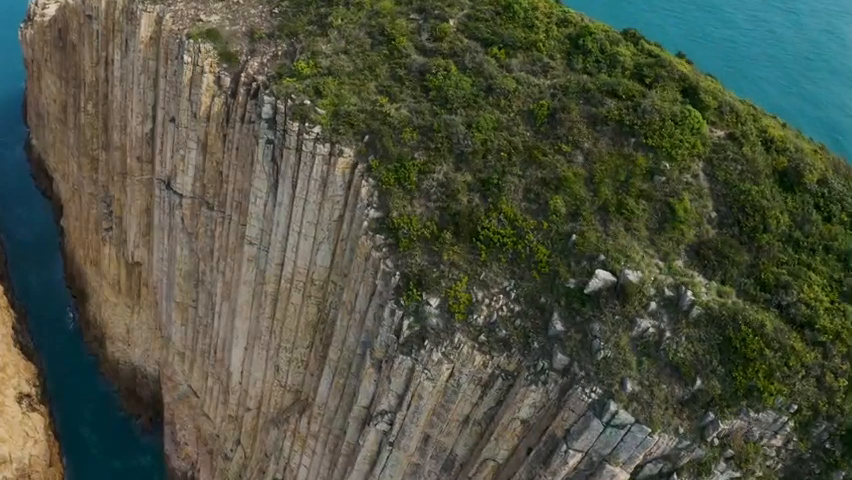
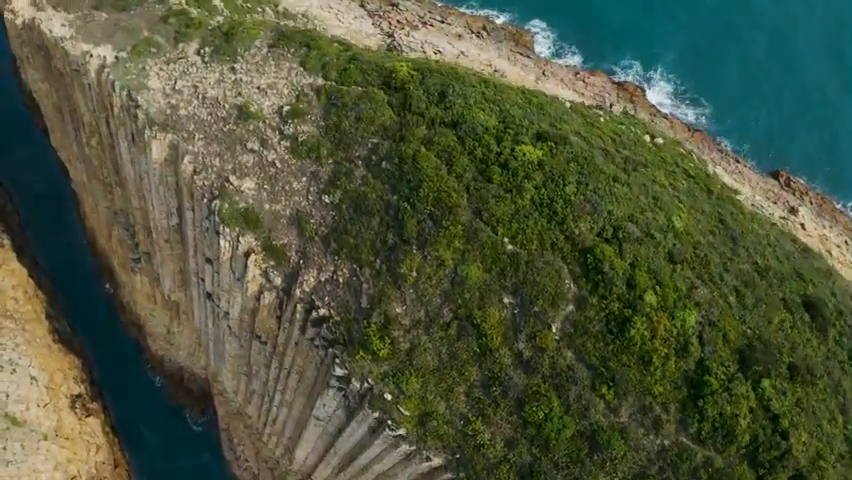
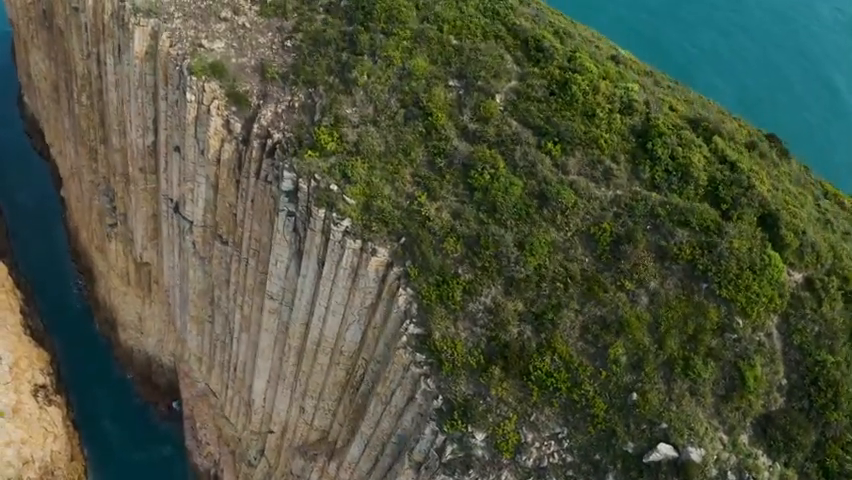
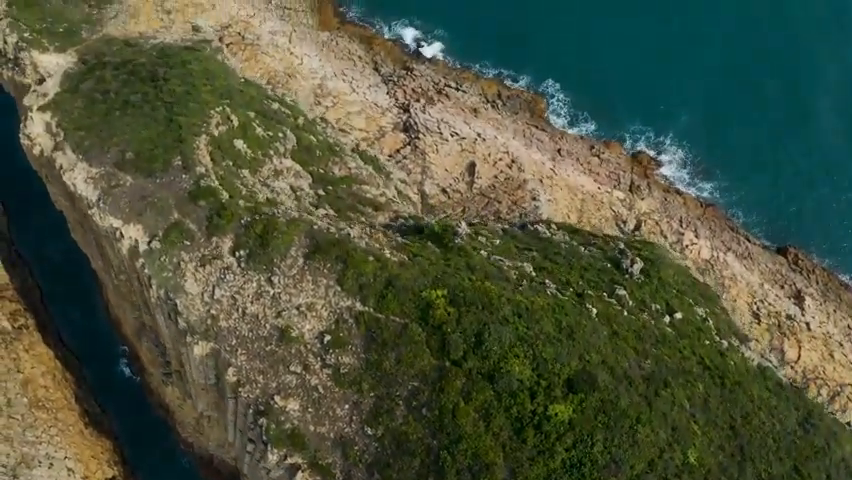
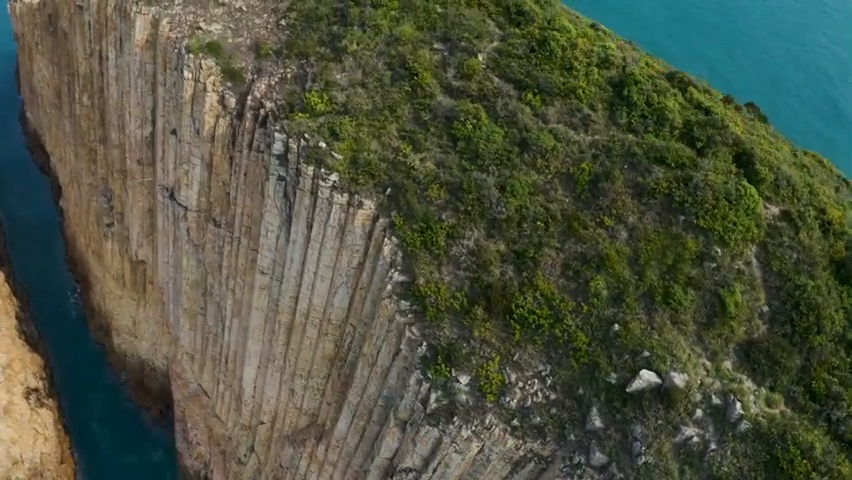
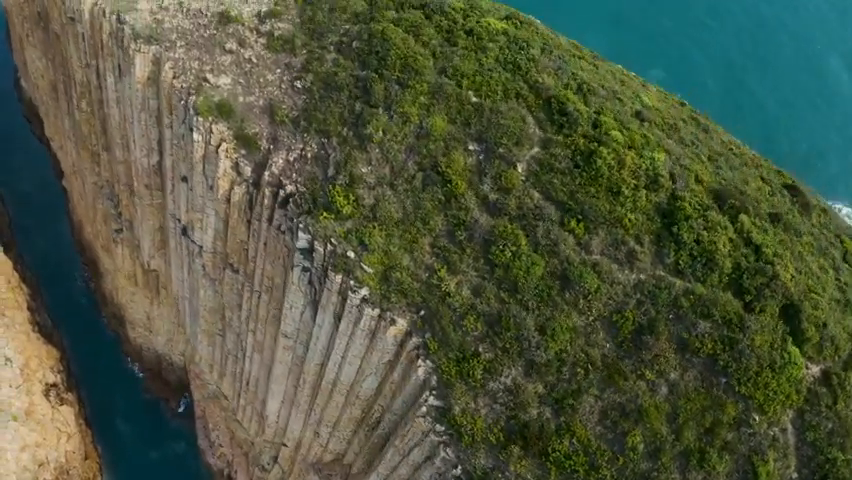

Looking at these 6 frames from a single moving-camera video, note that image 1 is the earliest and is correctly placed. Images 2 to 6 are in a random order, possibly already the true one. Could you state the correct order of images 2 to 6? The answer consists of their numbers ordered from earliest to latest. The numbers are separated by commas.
5, 3, 6, 2, 4
